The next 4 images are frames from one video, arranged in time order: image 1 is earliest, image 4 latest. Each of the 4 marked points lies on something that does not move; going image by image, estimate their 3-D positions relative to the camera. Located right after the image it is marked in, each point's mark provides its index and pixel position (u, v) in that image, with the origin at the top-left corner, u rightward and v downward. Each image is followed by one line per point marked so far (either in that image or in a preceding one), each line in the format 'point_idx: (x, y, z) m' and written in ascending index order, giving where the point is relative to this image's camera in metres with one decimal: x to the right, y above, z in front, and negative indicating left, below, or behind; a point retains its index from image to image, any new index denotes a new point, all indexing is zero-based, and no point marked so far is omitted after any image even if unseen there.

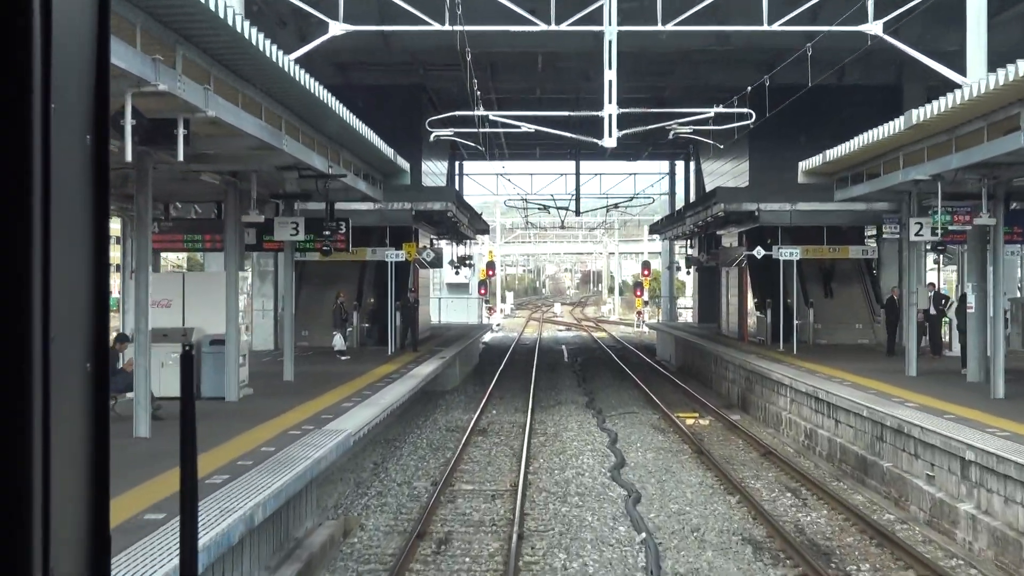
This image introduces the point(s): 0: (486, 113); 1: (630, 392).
0: (-0.3, +1.8, +13.0) m
1: (+1.8, -1.6, +19.0) m
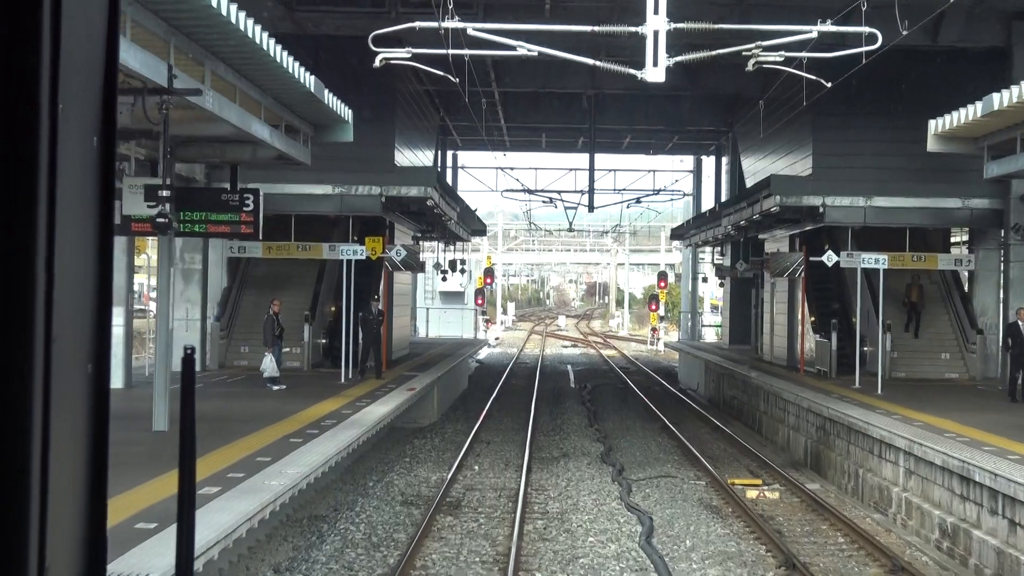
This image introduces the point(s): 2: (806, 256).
0: (-0.3, +1.7, +8.5) m
1: (+1.7, -1.7, +14.5) m
2: (+4.0, +0.4, +17.5) m
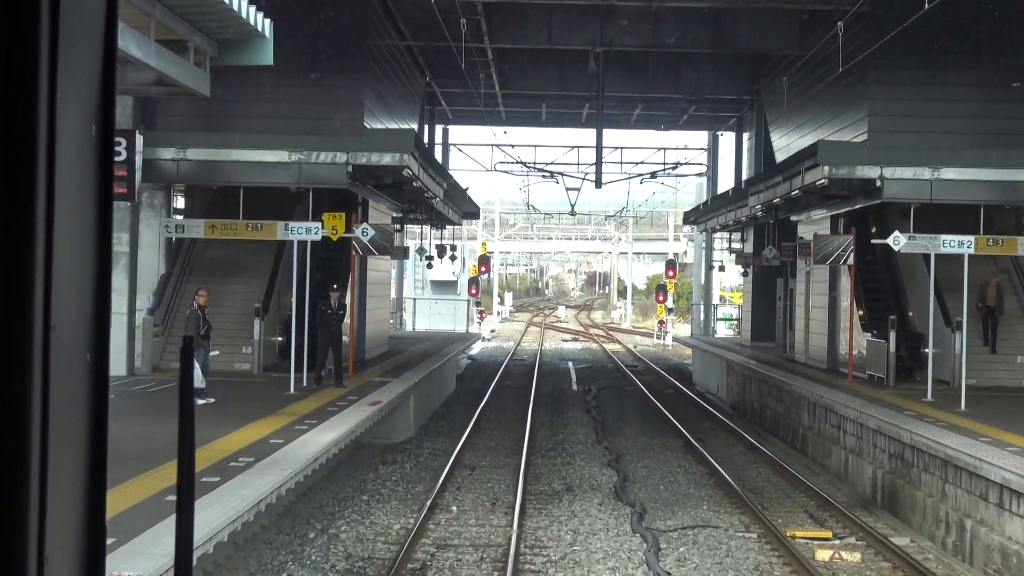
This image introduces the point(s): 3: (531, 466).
0: (-0.4, +1.8, +5.7) m
1: (+1.6, -1.6, +11.7) m
2: (+3.9, +0.6, +14.7) m
3: (+0.2, -1.6, +11.5) m
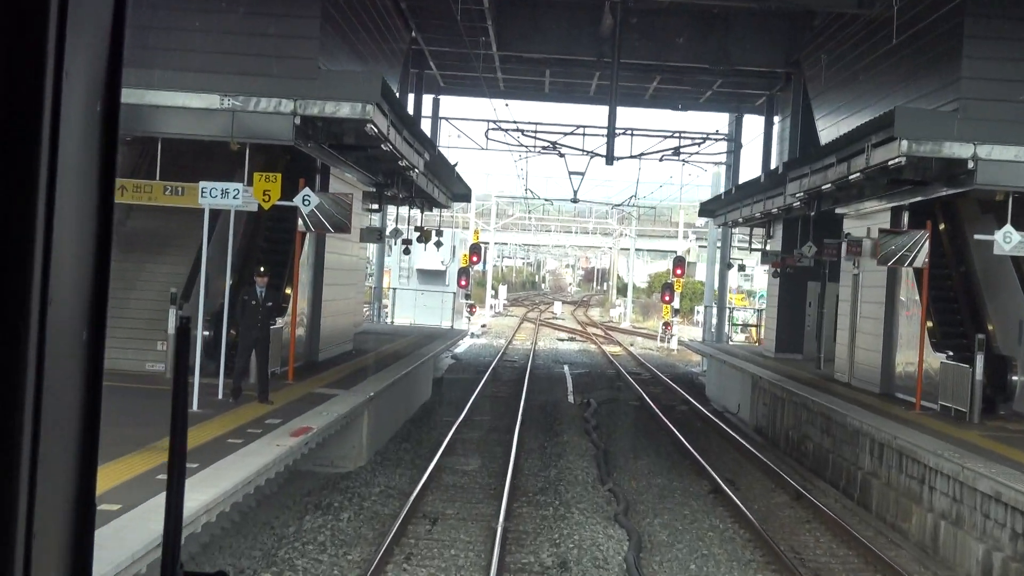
0: (-0.4, +1.8, +2.8) m
1: (+1.4, -1.6, +8.8) m
2: (+3.8, +0.5, +11.8) m
3: (0.0, -1.5, +8.6) m
